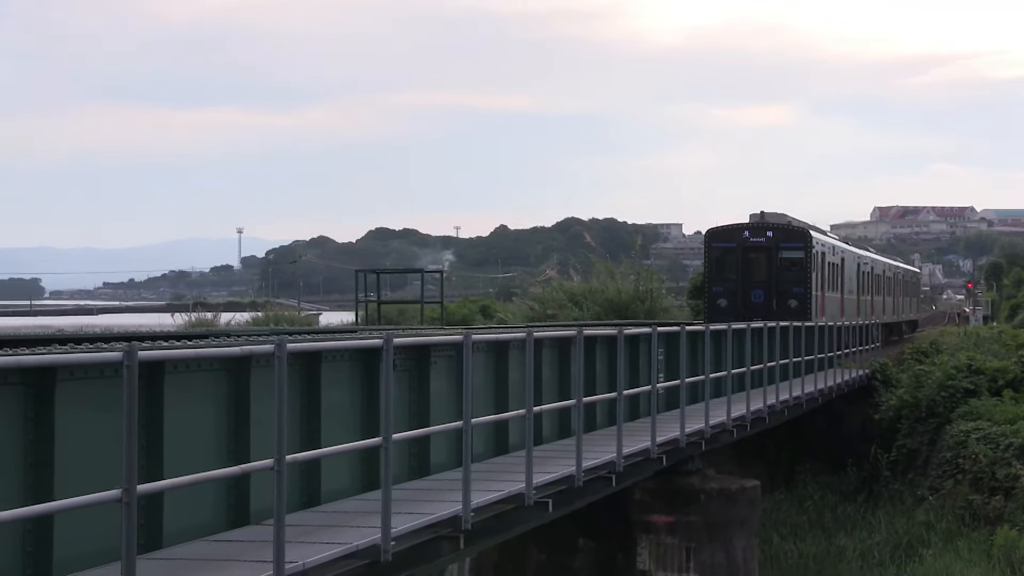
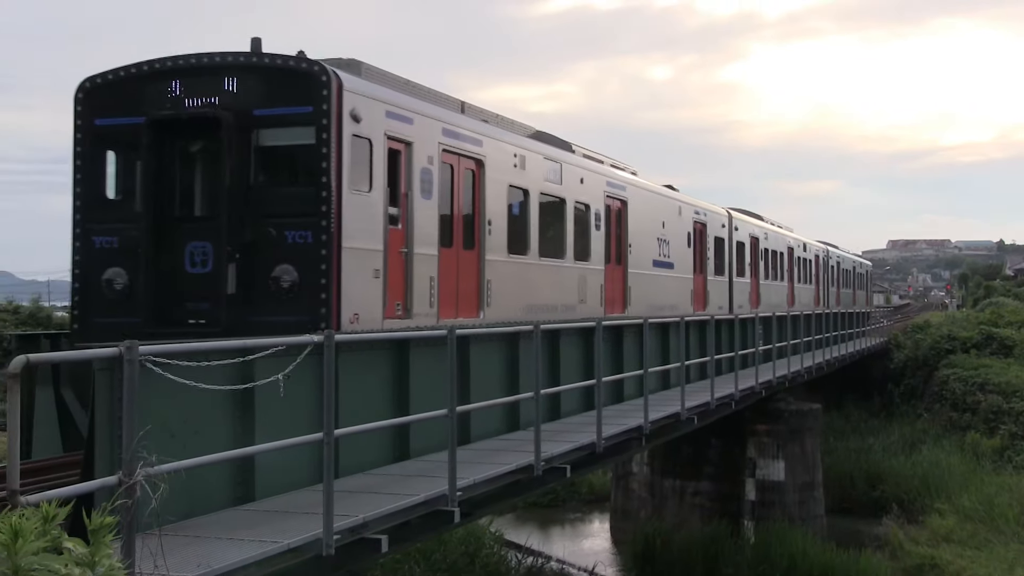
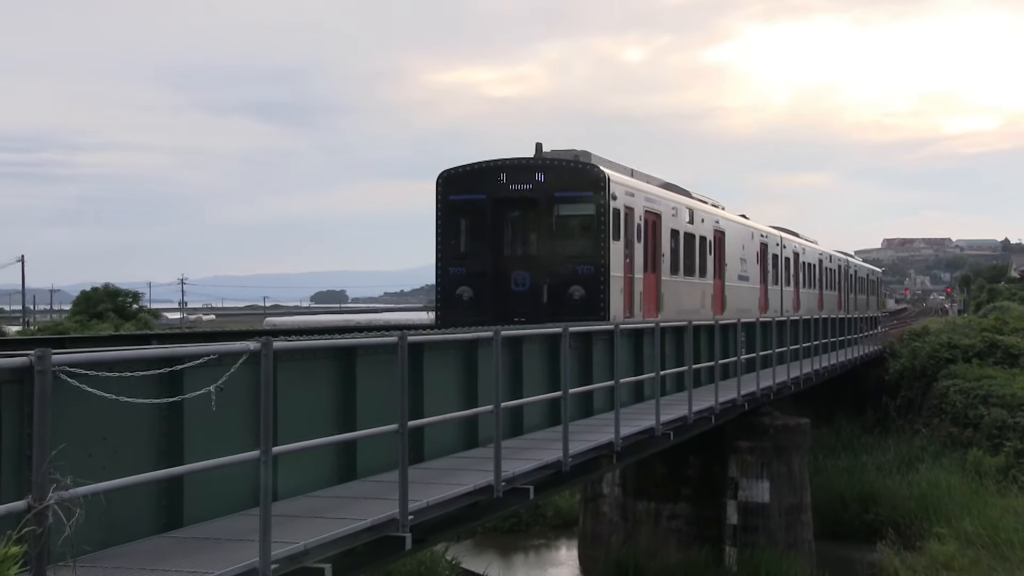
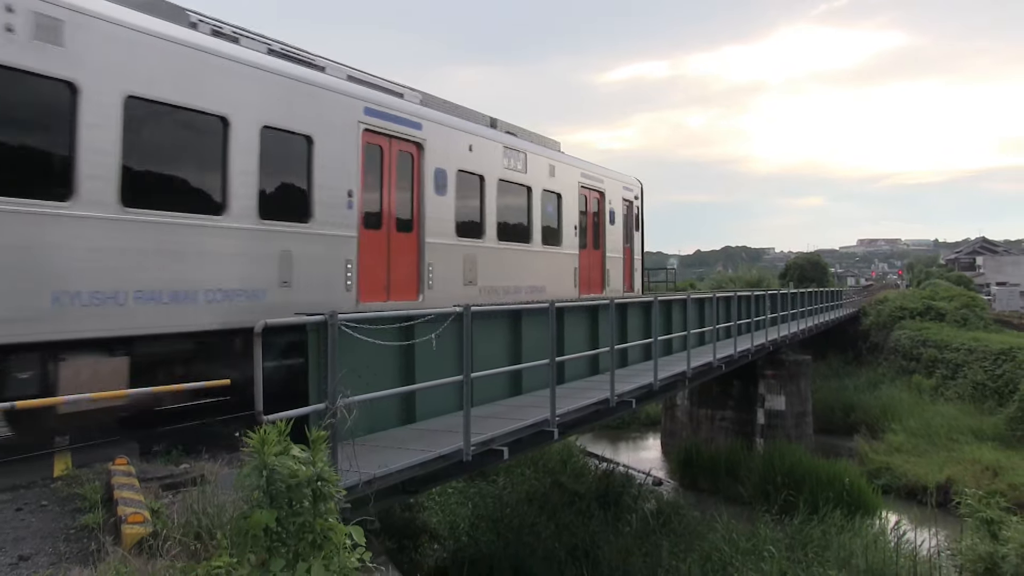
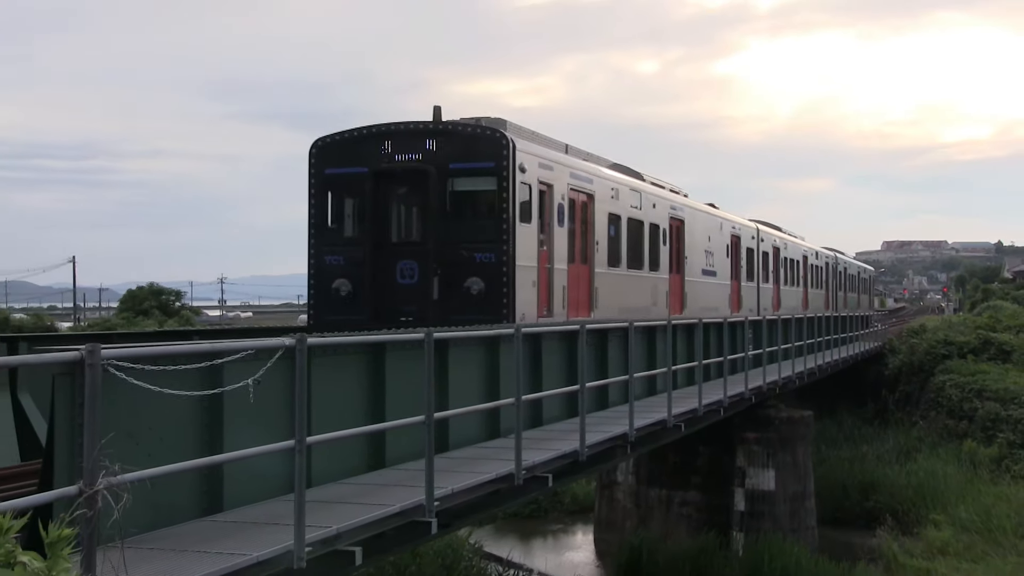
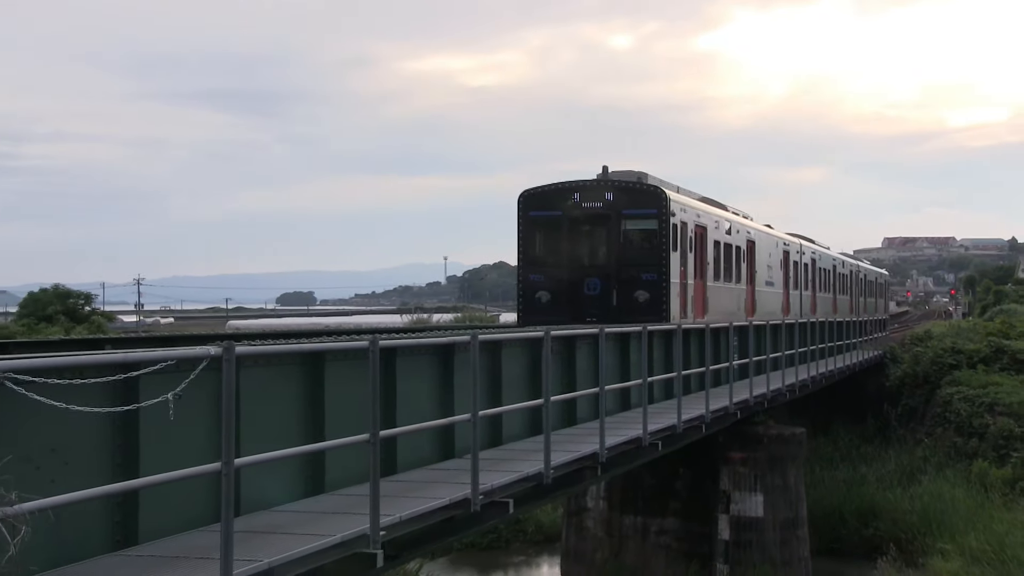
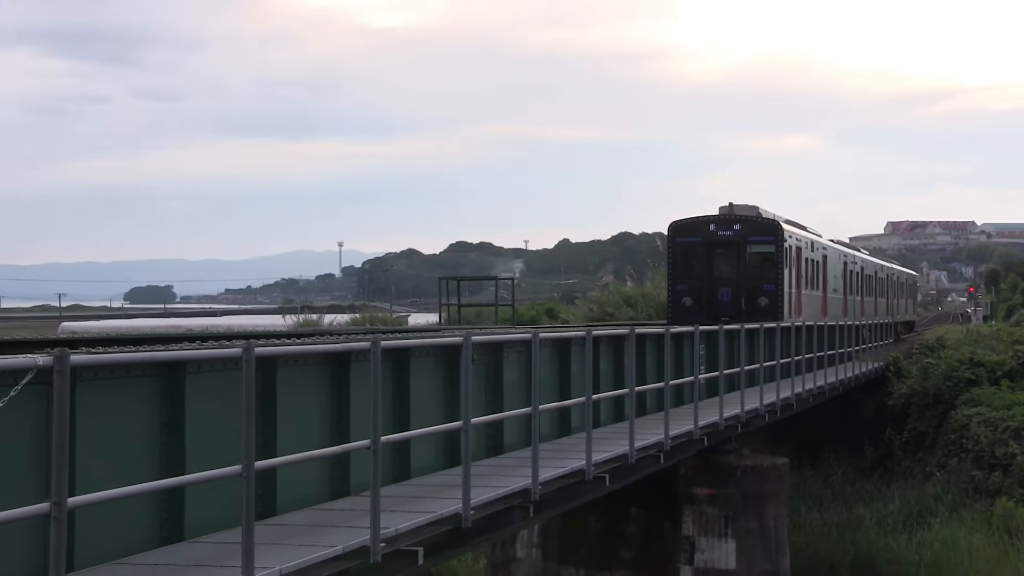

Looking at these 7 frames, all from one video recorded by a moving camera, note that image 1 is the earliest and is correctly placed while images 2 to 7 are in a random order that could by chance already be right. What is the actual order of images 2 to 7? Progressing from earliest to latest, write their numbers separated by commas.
7, 6, 3, 5, 2, 4
